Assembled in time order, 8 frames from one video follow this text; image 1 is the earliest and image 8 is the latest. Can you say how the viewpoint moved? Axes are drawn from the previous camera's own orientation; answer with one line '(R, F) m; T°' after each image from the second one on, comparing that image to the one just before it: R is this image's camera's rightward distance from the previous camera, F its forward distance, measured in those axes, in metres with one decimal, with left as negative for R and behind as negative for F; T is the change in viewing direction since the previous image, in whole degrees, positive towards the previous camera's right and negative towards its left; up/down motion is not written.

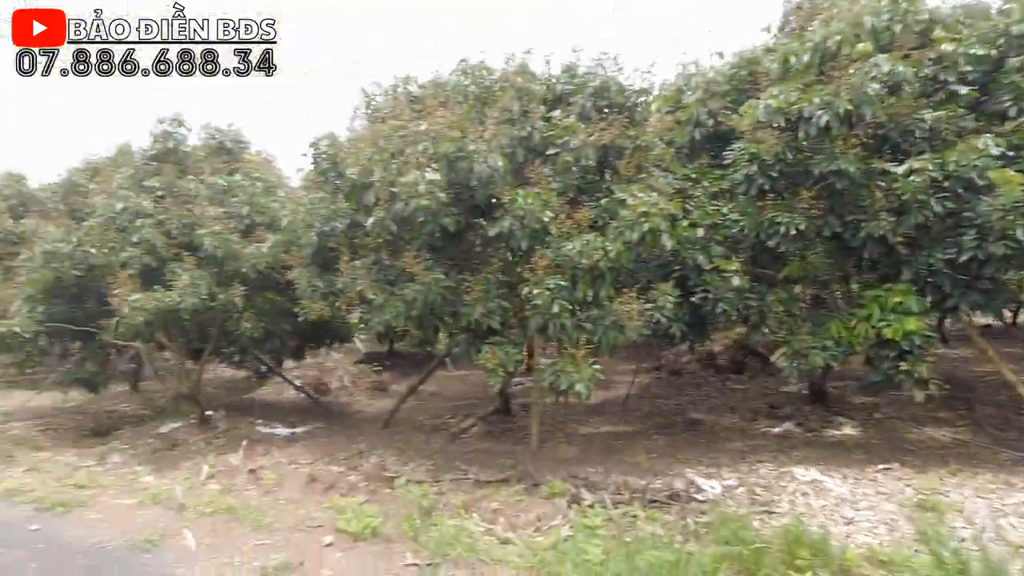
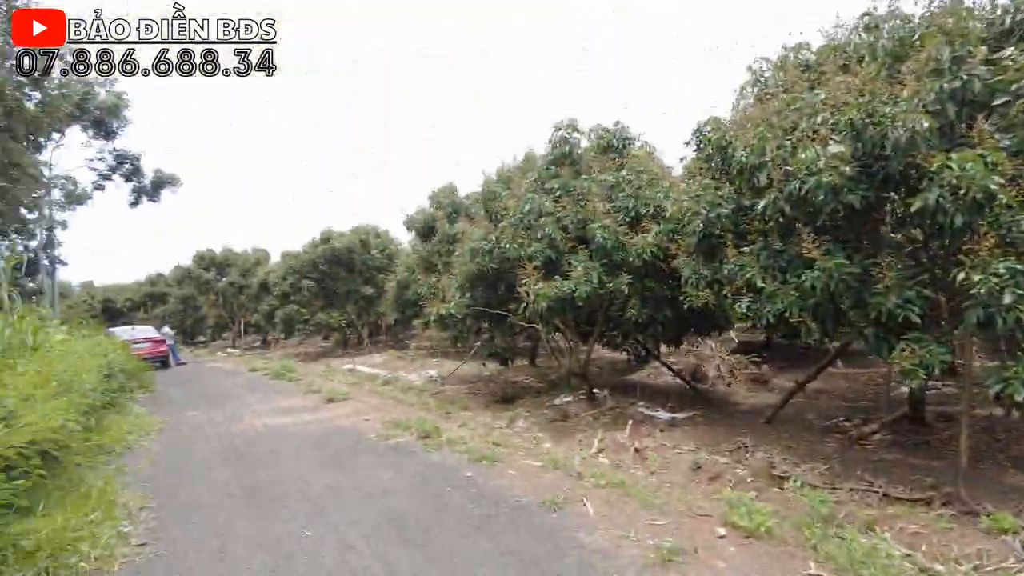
(-0.4, 0.0) m; -8°
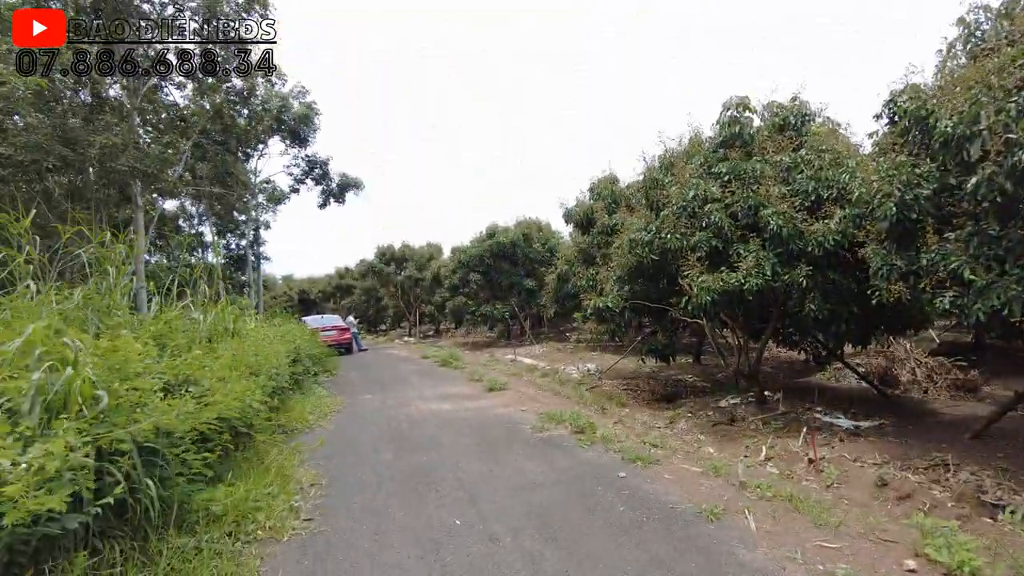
(0.0, 0.0) m; -15°
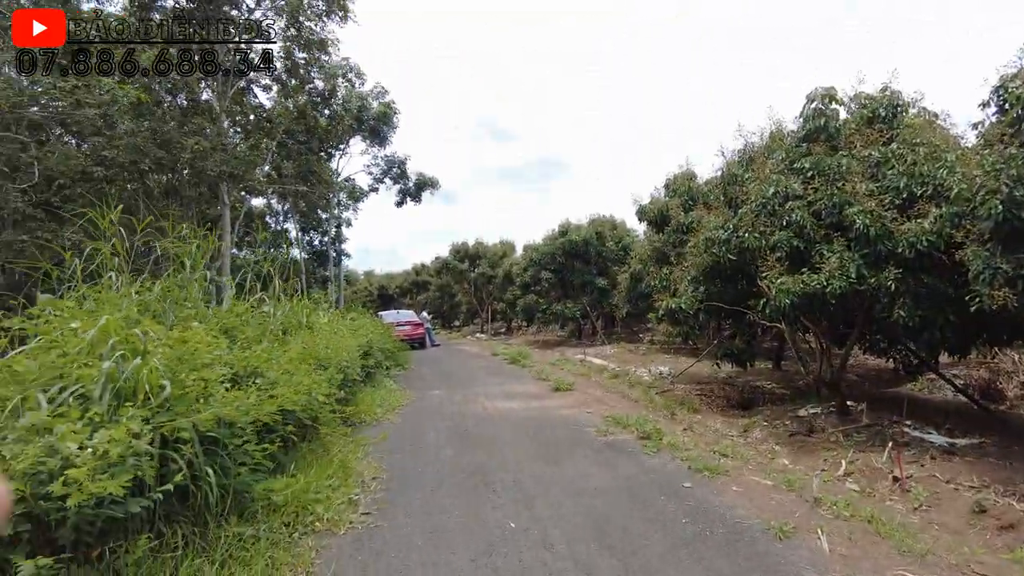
(+0.1, 0.0) m; -8°
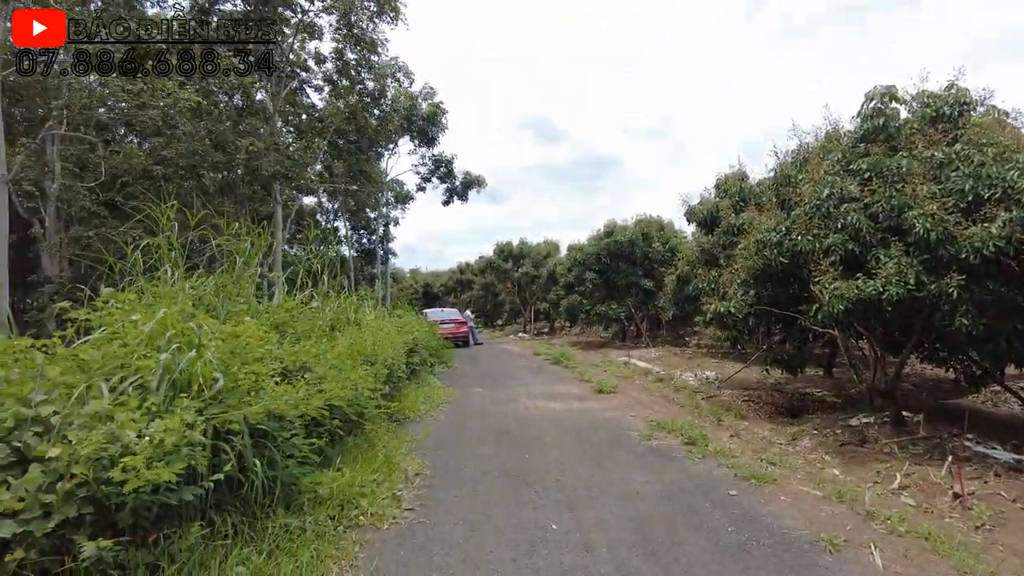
(0.0, -0.1) m; -5°
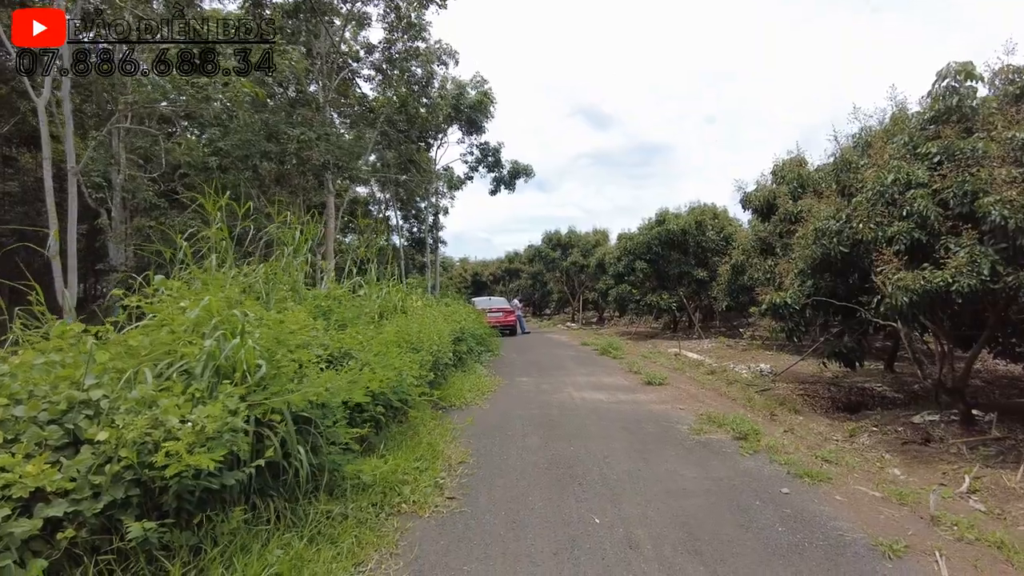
(+0.1, 0.0) m; -5°
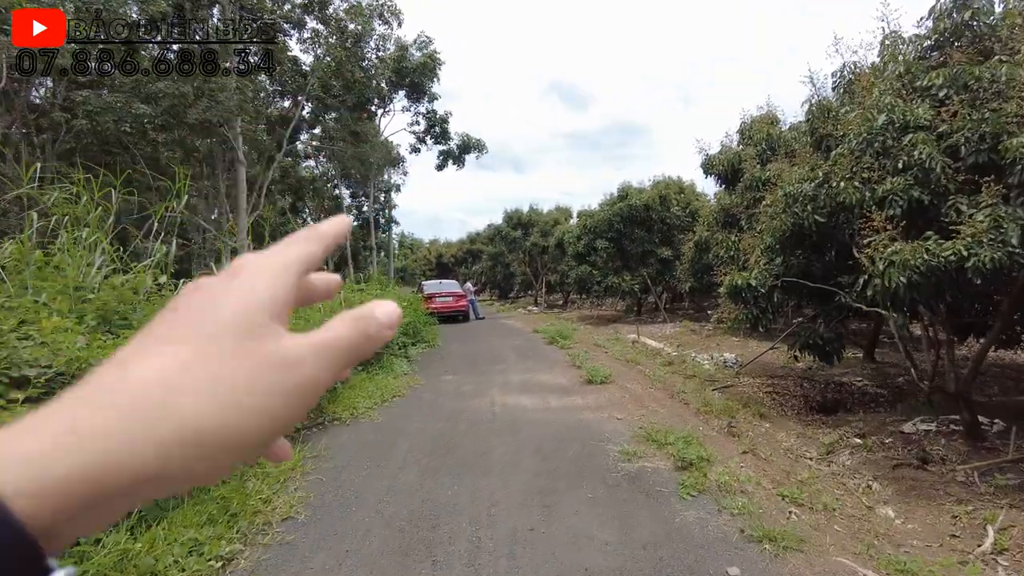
(+0.9, +1.5) m; +2°
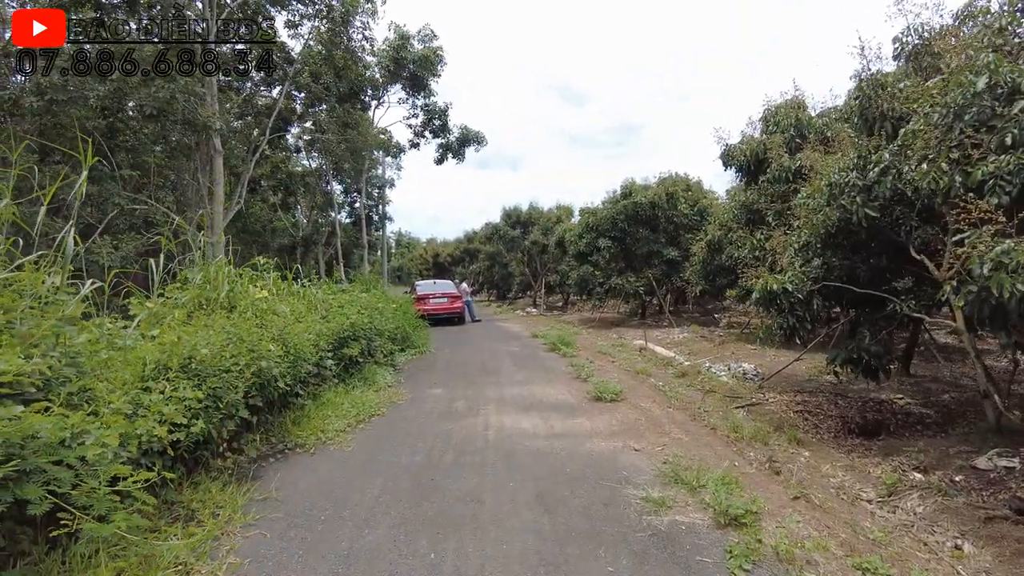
(0.0, +0.9) m; 0°
